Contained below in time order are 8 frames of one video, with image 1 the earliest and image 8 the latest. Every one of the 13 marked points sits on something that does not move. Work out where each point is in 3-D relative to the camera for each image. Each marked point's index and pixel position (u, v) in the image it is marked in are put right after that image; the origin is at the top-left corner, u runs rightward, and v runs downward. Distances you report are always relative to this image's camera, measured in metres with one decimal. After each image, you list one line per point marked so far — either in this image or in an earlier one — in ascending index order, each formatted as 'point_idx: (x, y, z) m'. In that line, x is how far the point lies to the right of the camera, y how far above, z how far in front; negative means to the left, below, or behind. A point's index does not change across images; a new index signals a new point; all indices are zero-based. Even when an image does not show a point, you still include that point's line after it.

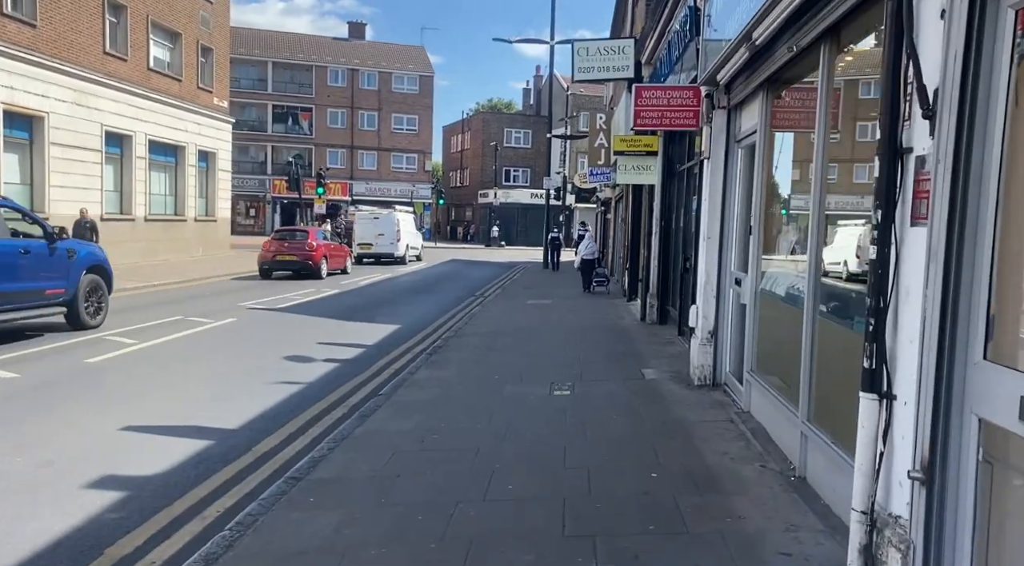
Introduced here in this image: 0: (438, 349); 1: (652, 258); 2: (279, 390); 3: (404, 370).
0: (-1.0, -0.9, +10.9) m
1: (+2.3, +0.4, +13.0) m
2: (-2.5, -1.2, +8.5) m
3: (-1.3, -1.1, +9.5) m
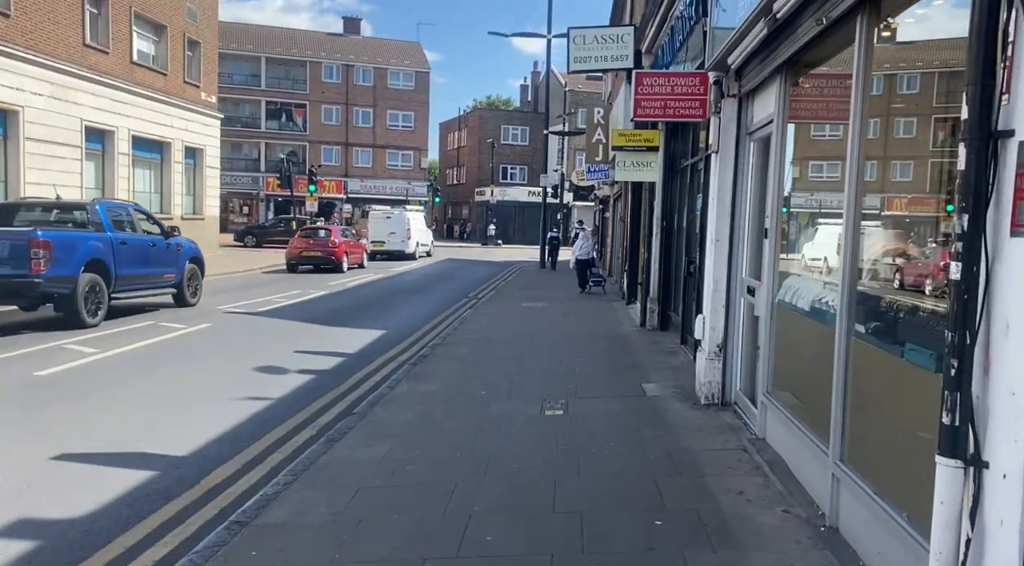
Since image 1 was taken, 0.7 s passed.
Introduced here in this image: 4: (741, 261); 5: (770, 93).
0: (-1.1, -1.0, +10.1) m
1: (+2.2, +0.4, +12.2) m
2: (-2.6, -1.2, +7.7) m
3: (-1.4, -1.1, +8.7) m
4: (+2.0, +0.2, +6.7) m
5: (+2.0, +1.5, +6.1) m
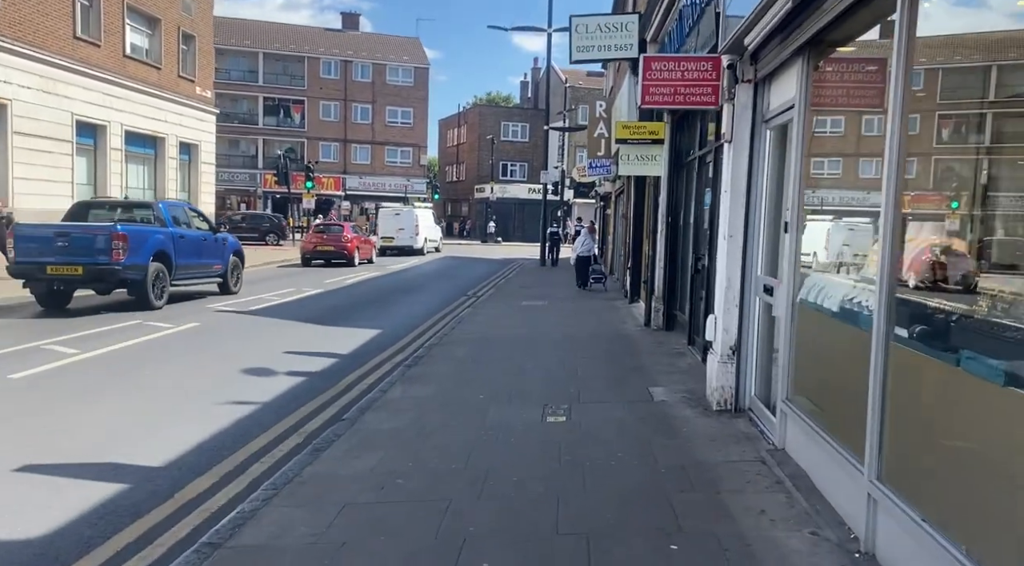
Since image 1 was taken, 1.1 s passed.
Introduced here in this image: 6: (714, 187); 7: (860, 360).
0: (-1.1, -1.0, +9.7) m
1: (+2.2, +0.4, +11.8) m
2: (-2.6, -1.2, +7.3) m
3: (-1.4, -1.1, +8.3) m
4: (+2.0, +0.2, +6.2) m
5: (+2.0, +1.5, +5.7) m
6: (+2.2, +1.1, +8.5) m
7: (+1.8, -0.4, +4.1) m
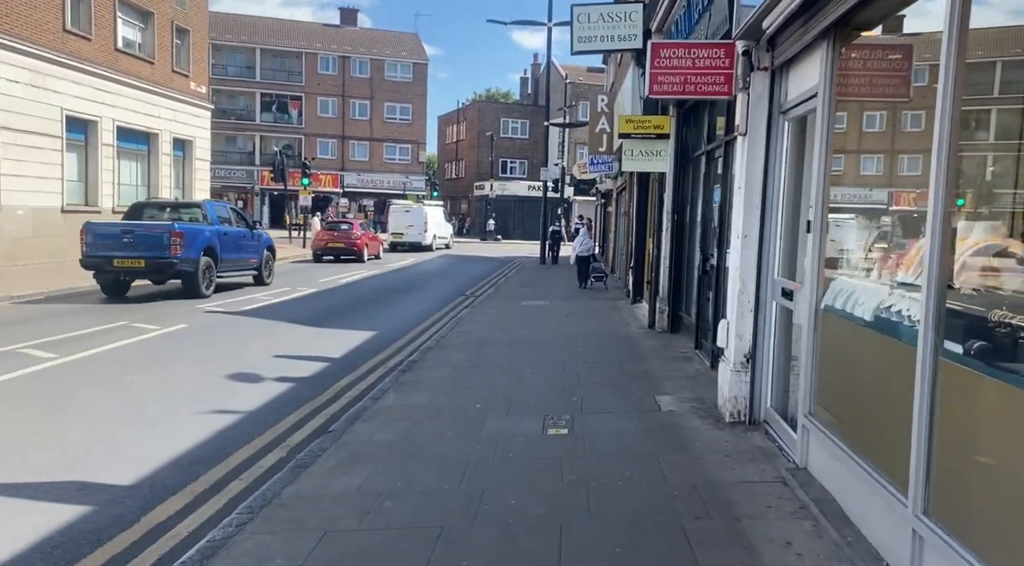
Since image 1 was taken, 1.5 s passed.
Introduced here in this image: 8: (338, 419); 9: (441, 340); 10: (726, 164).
0: (-1.2, -1.0, +9.3) m
1: (+2.2, +0.4, +11.3) m
2: (-2.7, -1.2, +6.9) m
3: (-1.5, -1.1, +7.9) m
4: (+2.0, +0.2, +5.8) m
5: (+2.0, +1.5, +5.2) m
6: (+2.2, +1.0, +8.1) m
7: (+1.8, -0.4, +3.6) m
8: (-1.6, -1.2, +7.0) m
9: (-1.0, -0.8, +11.1) m
10: (+2.2, +1.2, +8.1) m
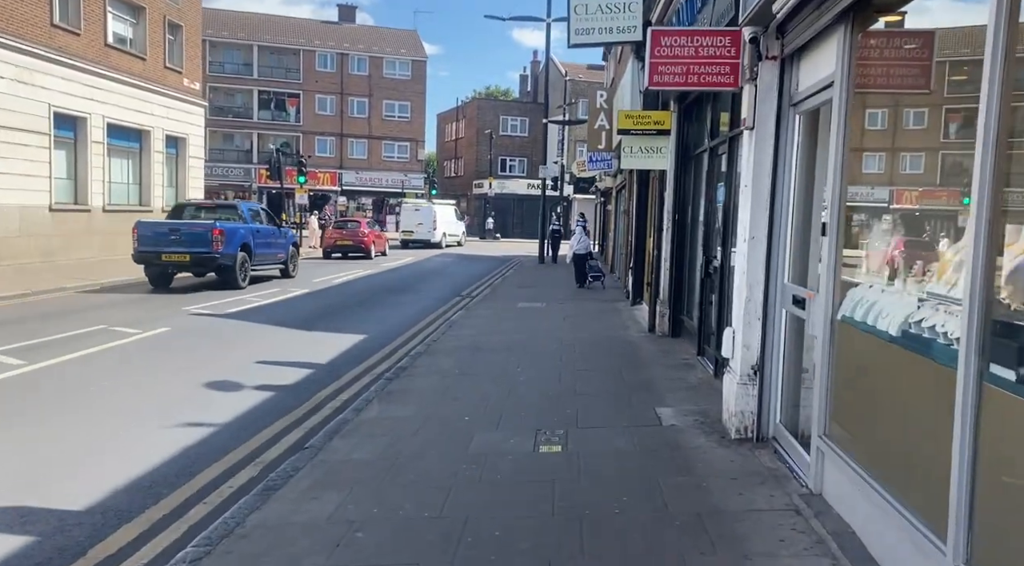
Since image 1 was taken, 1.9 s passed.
0: (-1.2, -1.0, +8.8) m
1: (+2.1, +0.3, +10.9) m
2: (-2.7, -1.3, +6.4) m
3: (-1.5, -1.2, +7.4) m
4: (+1.9, +0.1, +5.4) m
5: (+1.9, +1.4, +4.8) m
6: (+2.1, +1.0, +7.6) m
7: (+1.7, -0.5, +3.2) m
8: (-1.6, -1.3, +6.5) m
9: (-1.1, -0.8, +10.6) m
10: (+2.2, +1.2, +7.6) m
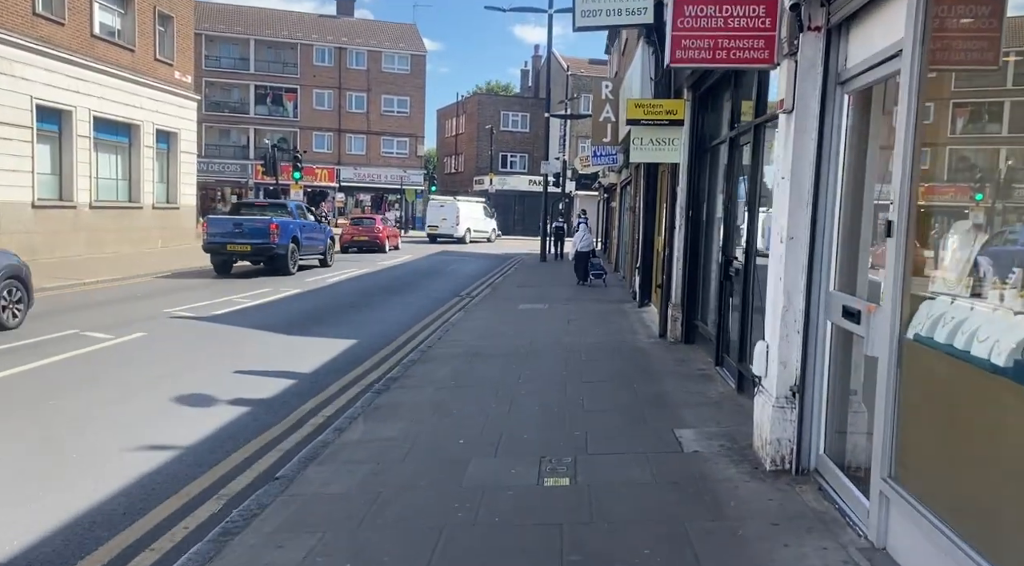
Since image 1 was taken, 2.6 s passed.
0: (-1.2, -1.0, +8.1) m
1: (+2.1, +0.3, +10.1) m
2: (-2.7, -1.3, +5.7) m
3: (-1.5, -1.2, +6.7) m
4: (+1.9, +0.1, +4.6) m
5: (+1.9, +1.4, +4.0) m
6: (+2.1, +1.0, +6.8) m
7: (+1.7, -0.5, +2.4) m
8: (-1.6, -1.3, +5.8) m
9: (-1.1, -0.9, +9.9) m
10: (+2.2, +1.2, +6.9) m
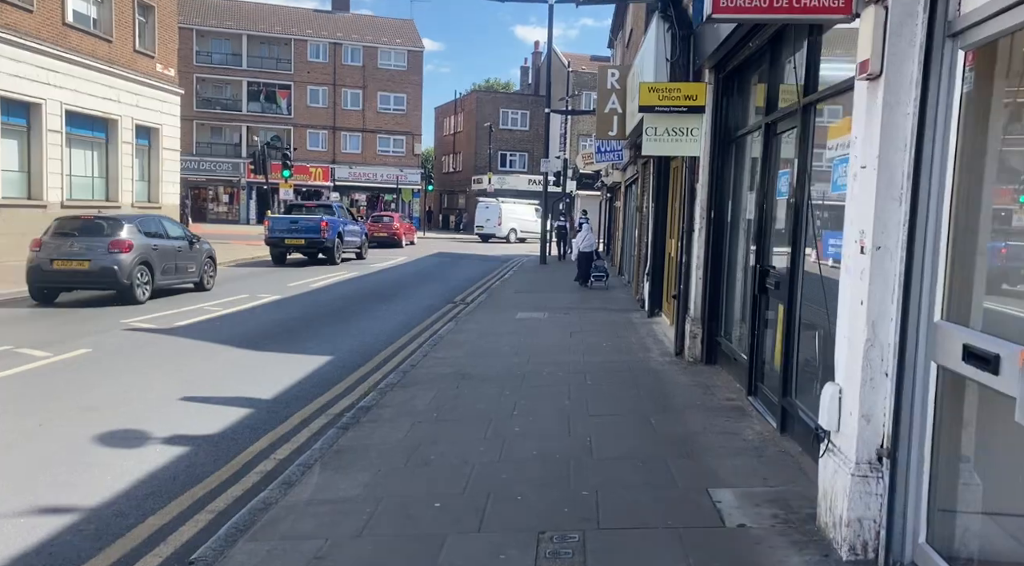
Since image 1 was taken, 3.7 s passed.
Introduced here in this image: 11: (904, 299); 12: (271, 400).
0: (-1.3, -1.2, +6.8) m
1: (+2.0, +0.2, +8.9) m
2: (-2.8, -1.4, +4.4) m
3: (-1.6, -1.3, +5.4) m
4: (+1.8, 0.0, +3.3) m
5: (+1.9, +1.3, +2.7) m
6: (+2.1, +0.8, +5.6) m
7: (+1.7, -0.6, +1.2) m
8: (-1.7, -1.4, +4.5) m
9: (-1.1, -1.0, +8.6) m
10: (+2.1, +1.0, +5.6) m
11: (+1.7, -0.1, +3.5) m
12: (-2.4, -1.1, +7.7) m
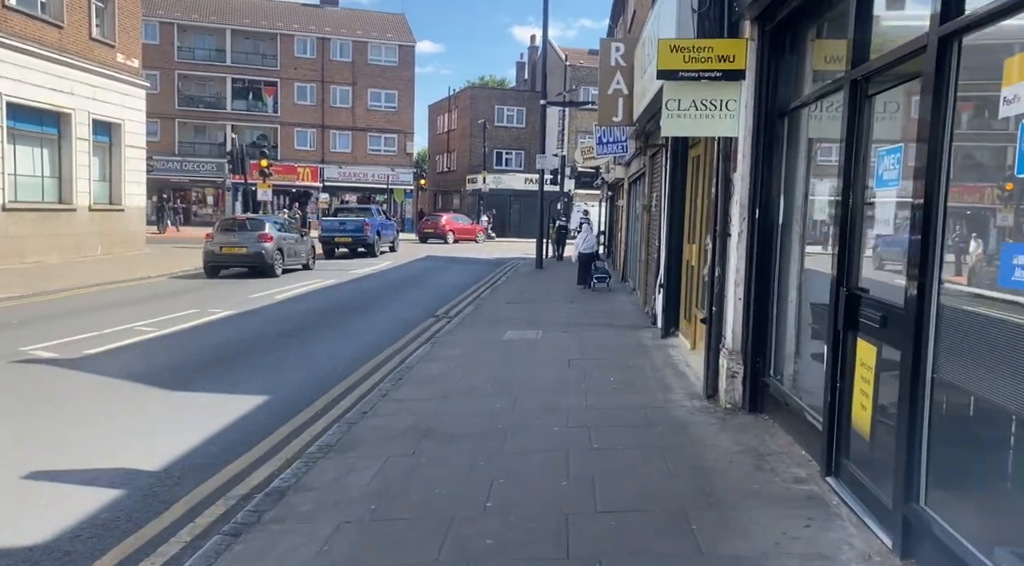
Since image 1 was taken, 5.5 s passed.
0: (-1.5, -1.4, +4.7) m
1: (+1.9, 0.0, +6.8) m
2: (-3.0, -1.6, +2.3) m
3: (-1.7, -1.5, +3.3) m
4: (+1.7, -0.2, +1.2) m
5: (+1.7, +1.1, +0.6) m
6: (+1.9, +0.7, +3.5) m
7: (+1.5, -0.8, -0.9) m
8: (-1.8, -1.6, +2.4) m
9: (-1.3, -1.2, +6.5) m
10: (+1.9, +0.9, +3.5) m
11: (+1.6, -0.2, +1.4) m
12: (-2.5, -1.3, +5.6) m
